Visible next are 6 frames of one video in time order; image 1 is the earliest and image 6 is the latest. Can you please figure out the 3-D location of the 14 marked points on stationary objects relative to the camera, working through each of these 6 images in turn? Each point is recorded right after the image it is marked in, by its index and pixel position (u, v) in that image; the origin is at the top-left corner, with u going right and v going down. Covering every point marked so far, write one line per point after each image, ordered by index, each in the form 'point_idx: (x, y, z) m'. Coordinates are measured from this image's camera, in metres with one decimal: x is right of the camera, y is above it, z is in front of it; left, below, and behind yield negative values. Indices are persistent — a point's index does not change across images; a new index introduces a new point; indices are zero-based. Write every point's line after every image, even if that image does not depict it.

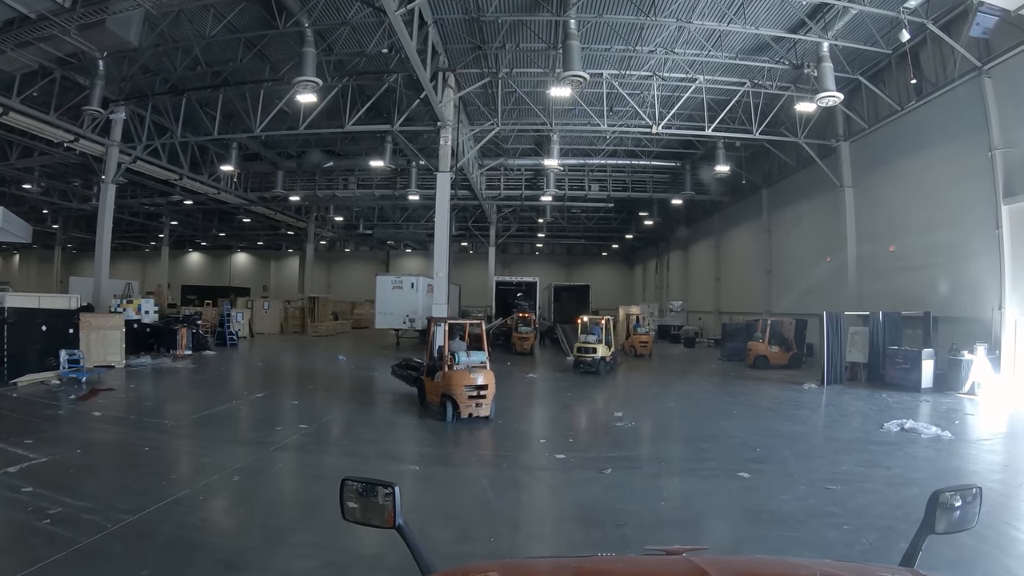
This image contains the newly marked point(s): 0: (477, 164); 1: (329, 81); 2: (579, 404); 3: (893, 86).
0: (-1.3, +3.6, +16.4) m
1: (-4.8, +5.4, +14.3) m
2: (+1.6, -2.5, +11.4) m
3: (+9.7, +5.0, +14.2) m
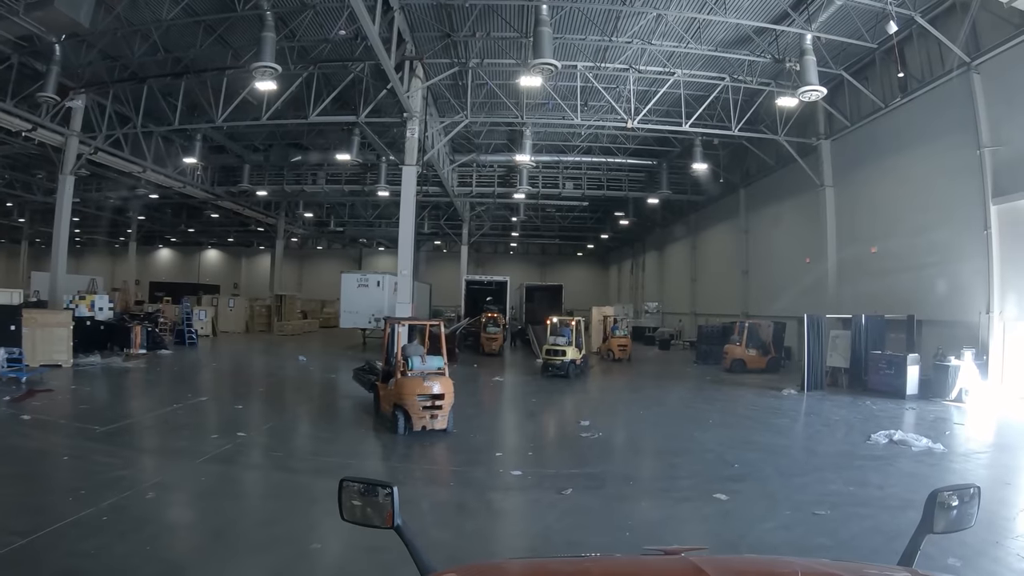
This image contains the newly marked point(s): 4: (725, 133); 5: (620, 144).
0: (-2.0, +3.7, +15.8) m
1: (-5.5, +5.5, +13.7) m
2: (+0.8, -2.4, +10.7) m
3: (+9.0, +5.0, +13.7) m
4: (+4.9, +3.6, +12.9) m
5: (+2.7, +3.8, +14.9) m
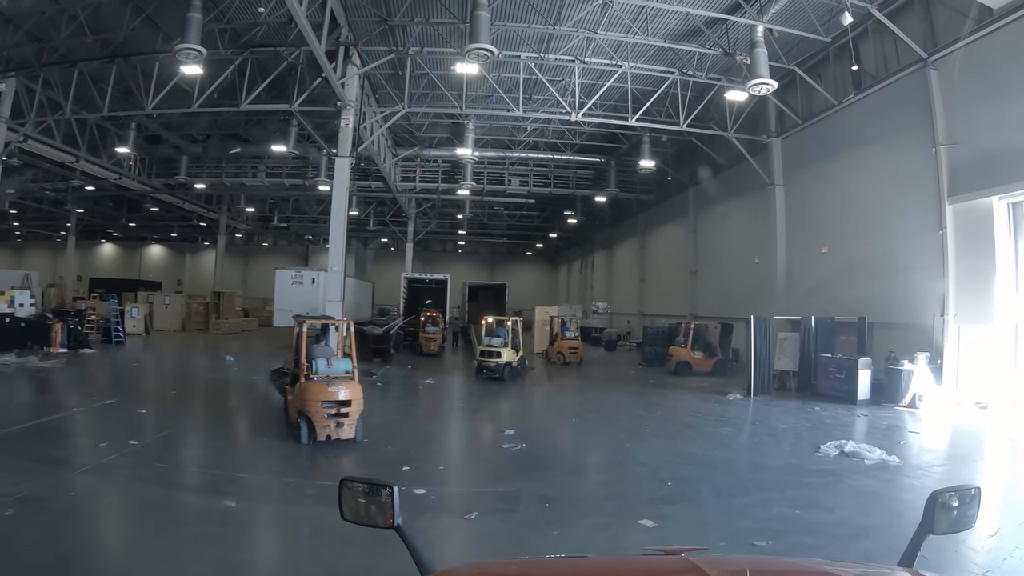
0: (-3.4, +3.7, +15.1) m
1: (-6.8, +5.5, +12.9) m
2: (-0.5, -2.4, +10.1) m
3: (+7.6, +5.0, +13.2) m
4: (+3.5, +3.6, +12.3) m
5: (+1.3, +3.8, +14.3) m
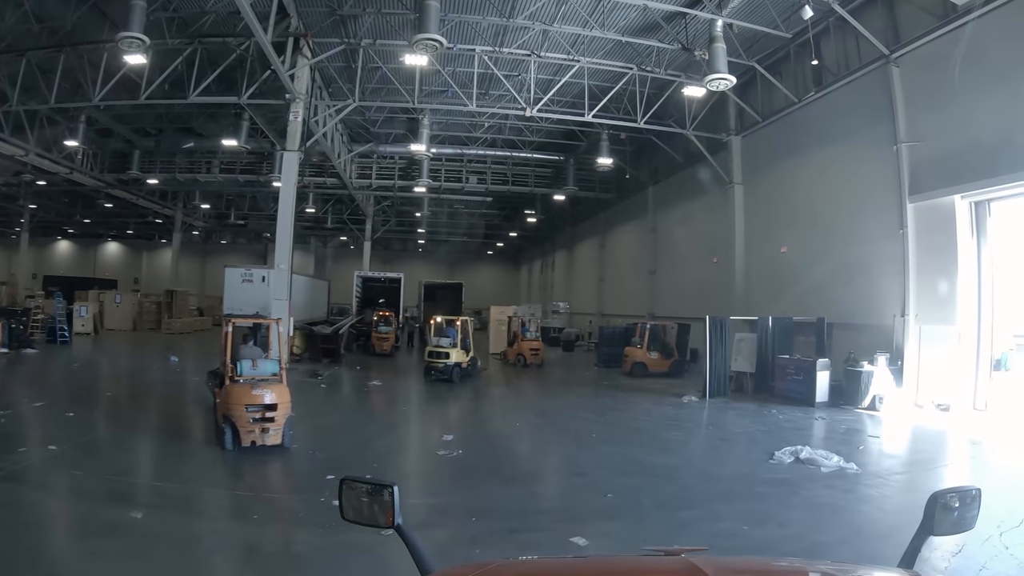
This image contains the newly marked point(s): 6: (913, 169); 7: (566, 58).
0: (-4.5, +3.7, +14.7) m
1: (-7.8, +5.6, +12.5) m
2: (-1.5, -2.4, +9.8) m
3: (+6.6, +5.0, +13.0) m
4: (+2.6, +3.6, +12.1) m
5: (+0.3, +3.9, +14.0) m
6: (+7.8, +2.3, +10.6) m
7: (+1.2, +4.7, +11.4) m
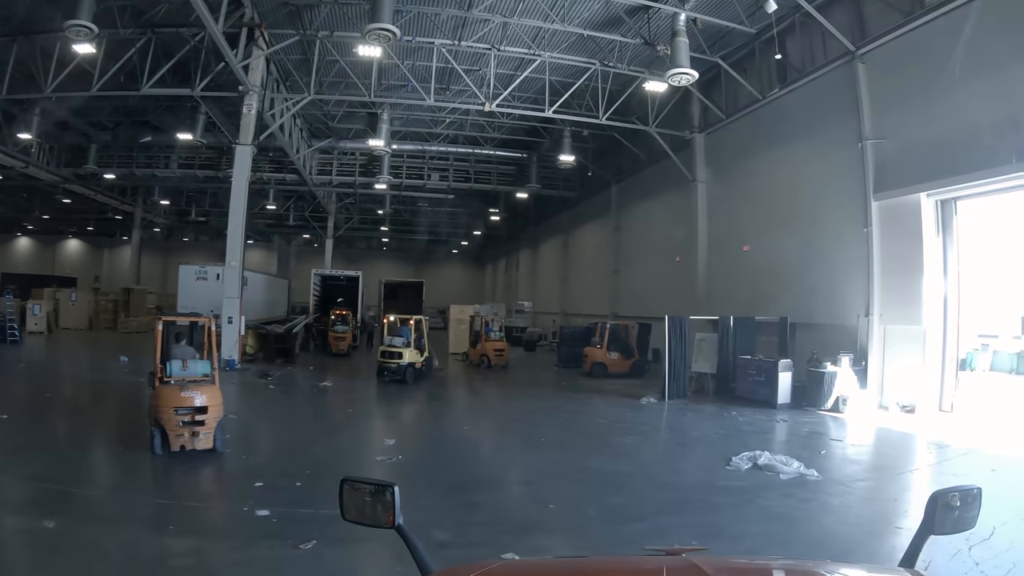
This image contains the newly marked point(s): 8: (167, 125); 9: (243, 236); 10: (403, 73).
0: (-5.4, +3.8, +14.4) m
1: (-8.7, +5.6, +12.1) m
2: (-2.3, -2.3, +9.5) m
3: (+5.8, +5.0, +12.8) m
4: (+1.7, +3.6, +11.8) m
5: (-0.6, +3.9, +13.7) m
6: (+6.9, +2.3, +10.4) m
7: (+0.3, +4.8, +11.1) m
8: (-9.2, +4.4, +14.8) m
9: (-5.6, +1.1, +11.3) m
10: (-2.3, +4.7, +12.0) m
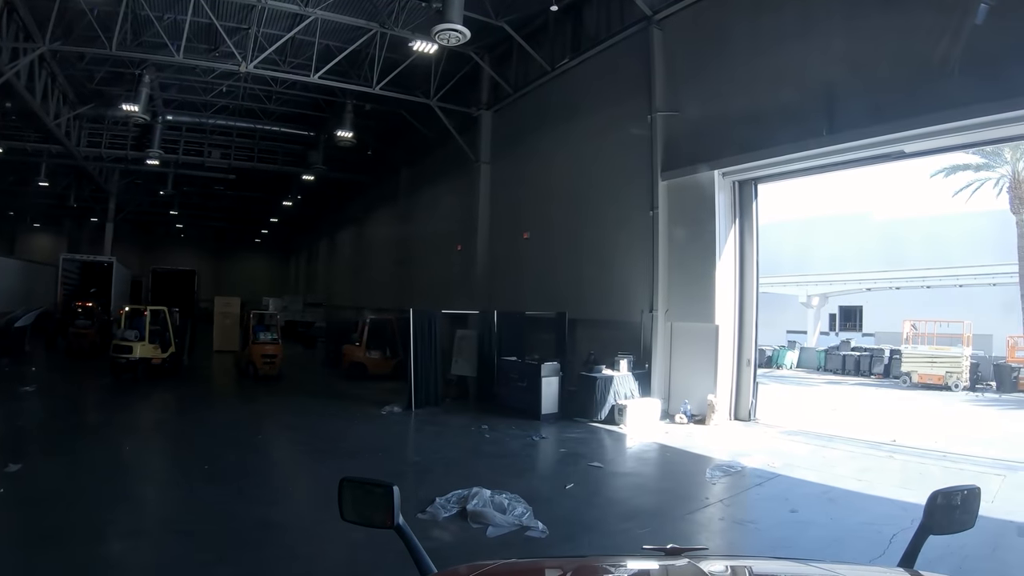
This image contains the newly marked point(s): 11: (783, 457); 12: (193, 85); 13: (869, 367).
0: (-9.8, +4.1, +12.7) m
1: (-13.0, +5.9, +10.2) m
2: (-6.6, -2.2, +8.1) m
3: (+1.3, +5.2, +11.7) m
4: (-2.6, +3.8, +10.5) m
5: (-5.1, +4.1, +12.3) m
6: (+2.6, +2.4, +9.4) m
7: (-4.0, +4.9, +9.7) m
8: (-13.7, +4.7, +12.9) m
9: (-9.9, +1.3, +9.7) m
10: (-6.7, +4.9, +10.4) m
11: (+3.9, -2.5, +8.1) m
12: (-7.0, +4.5, +12.2) m
13: (+8.2, -1.8, +12.2) m
